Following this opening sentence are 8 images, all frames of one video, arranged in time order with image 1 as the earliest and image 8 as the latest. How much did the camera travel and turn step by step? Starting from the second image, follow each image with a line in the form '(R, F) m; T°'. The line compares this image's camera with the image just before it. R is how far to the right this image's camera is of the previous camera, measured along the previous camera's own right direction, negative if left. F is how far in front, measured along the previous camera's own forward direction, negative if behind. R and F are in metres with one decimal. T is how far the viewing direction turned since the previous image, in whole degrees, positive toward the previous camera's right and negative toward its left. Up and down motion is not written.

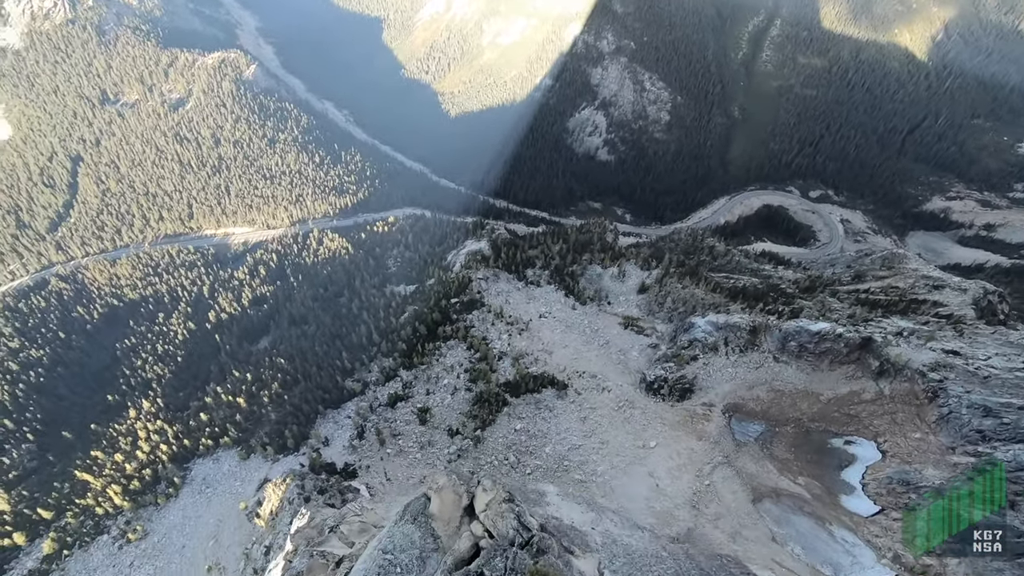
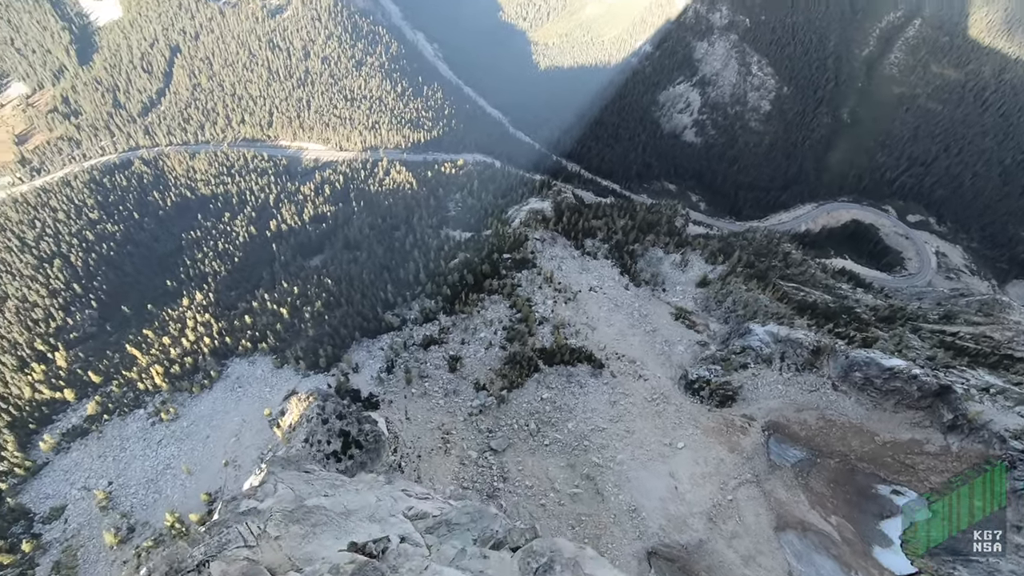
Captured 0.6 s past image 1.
(-0.1, +1.2) m; -5°
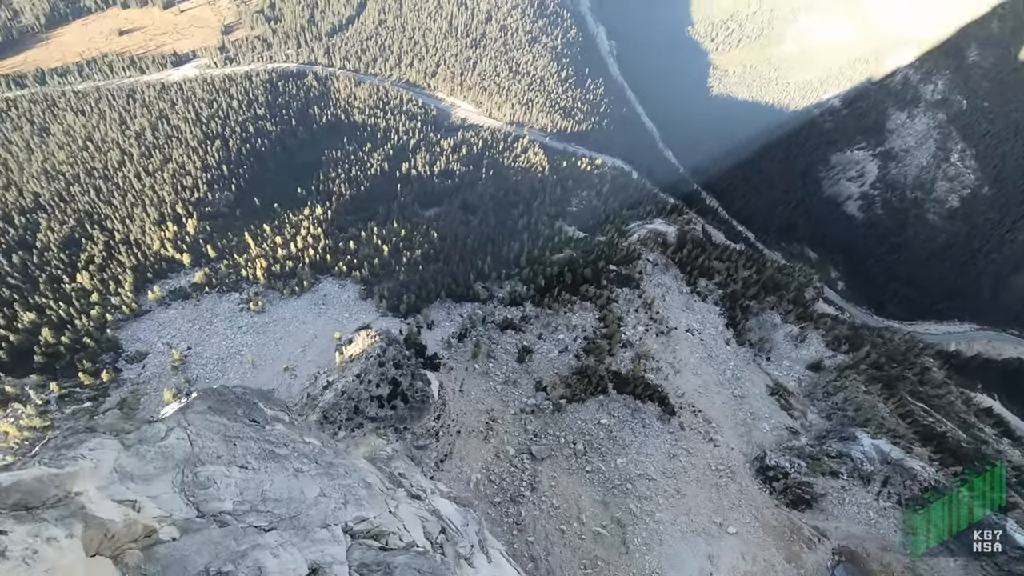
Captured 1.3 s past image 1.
(0.0, +1.5) m; -10°
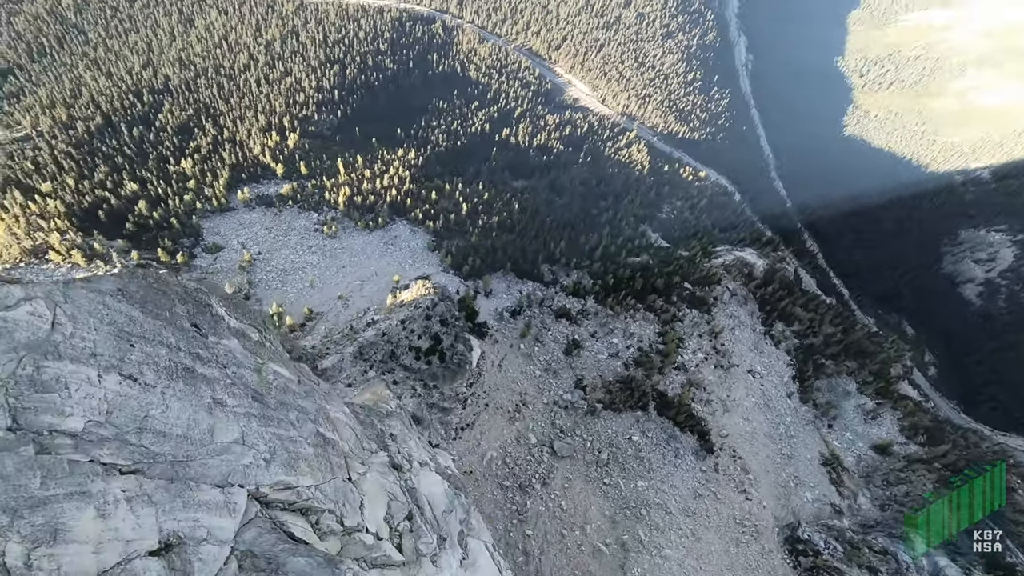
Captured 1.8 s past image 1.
(+0.2, +1.1) m; -7°
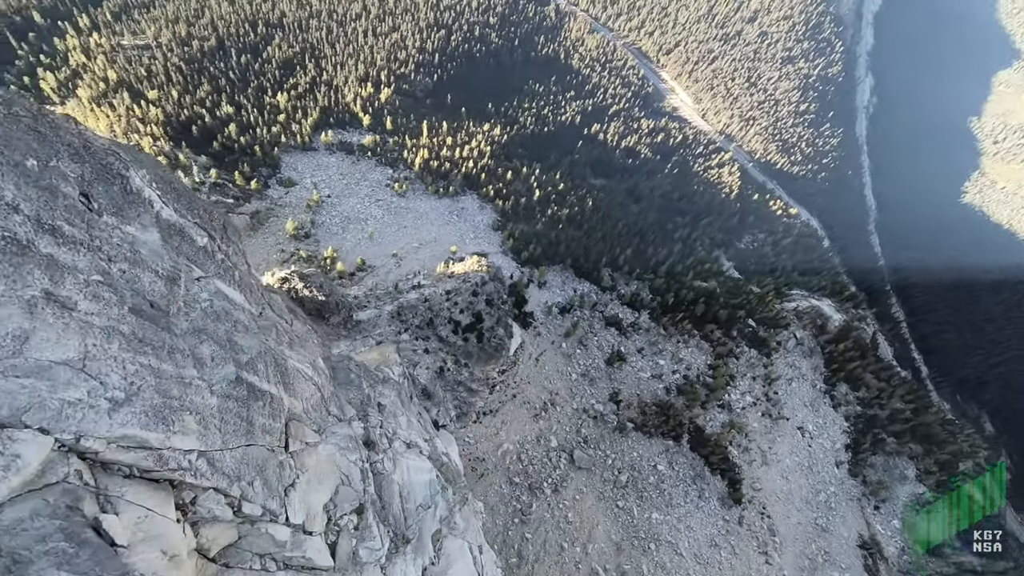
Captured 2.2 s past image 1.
(+0.2, +1.1) m; -6°
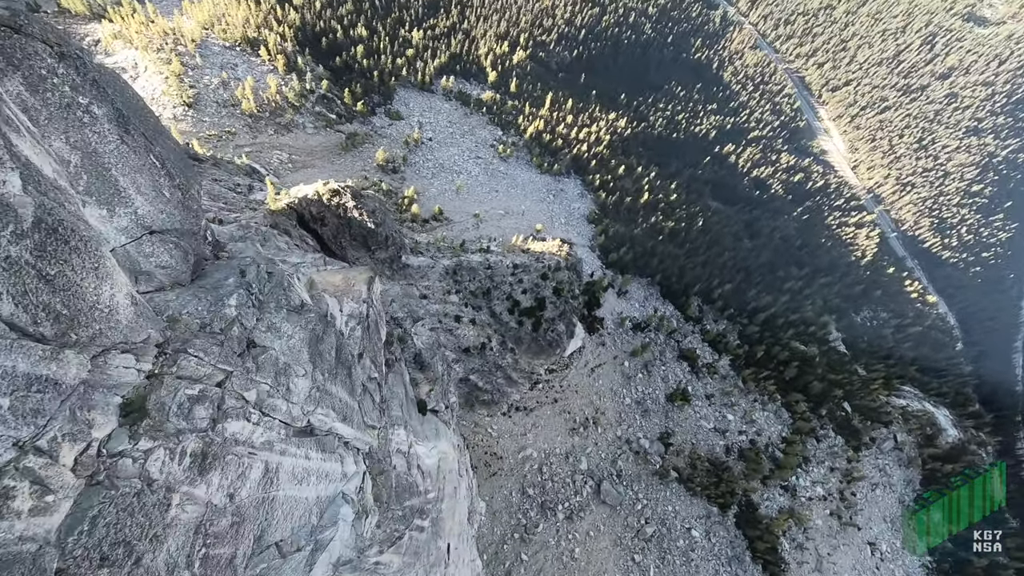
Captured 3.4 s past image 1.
(+0.3, +2.7) m; -8°
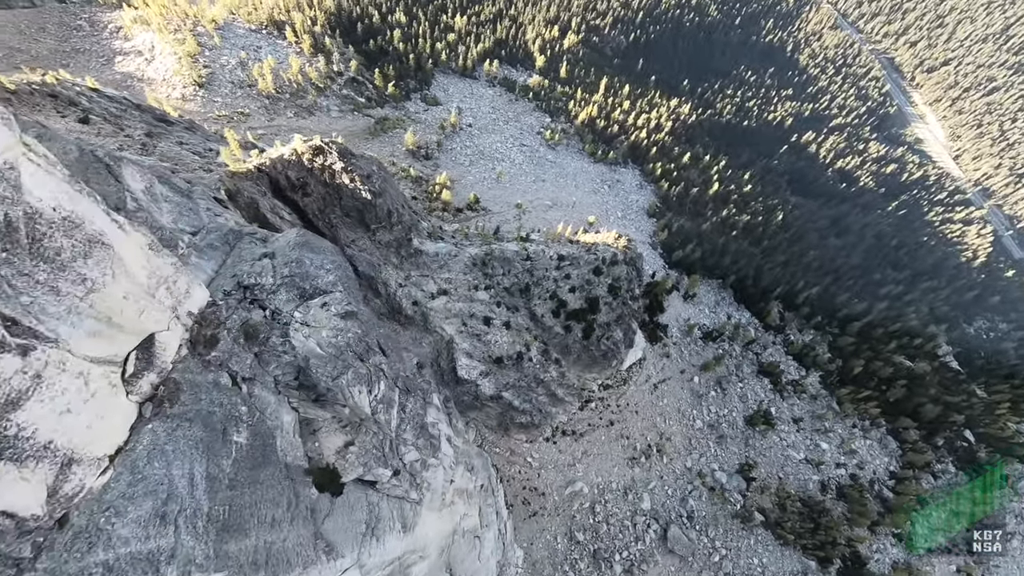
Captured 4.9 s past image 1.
(+0.3, +3.7) m; -6°
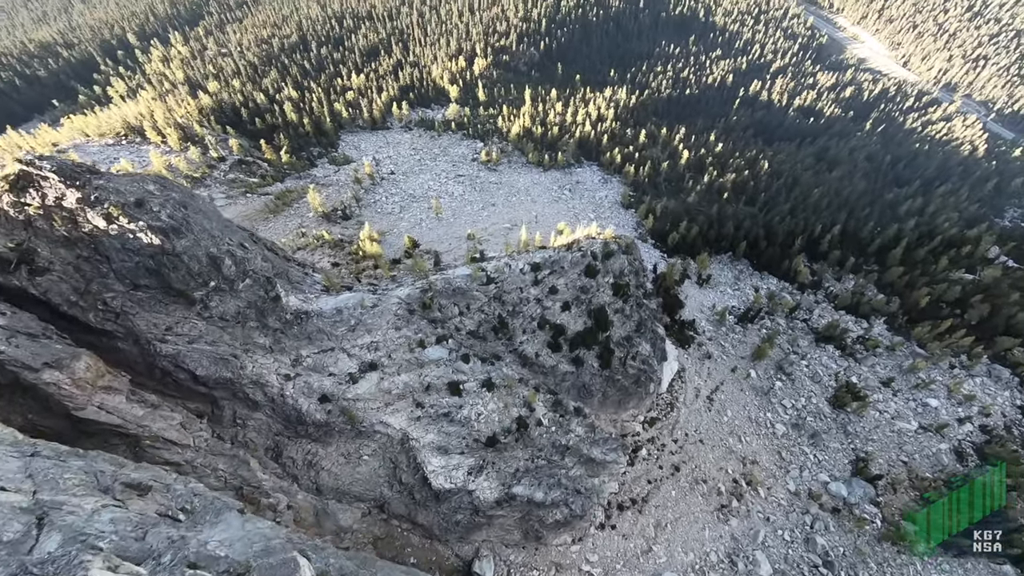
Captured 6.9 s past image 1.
(+0.5, +4.9) m; +2°
